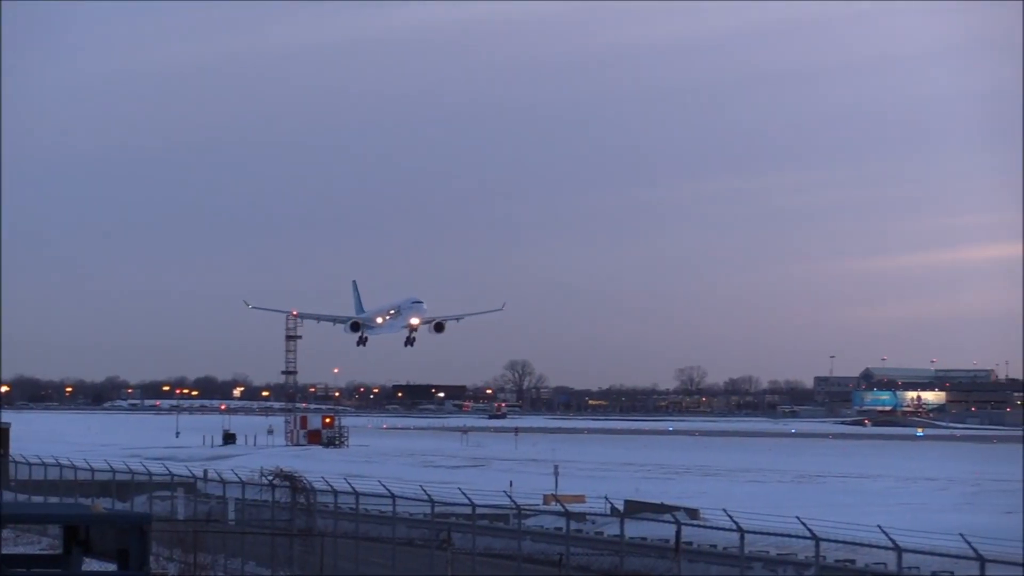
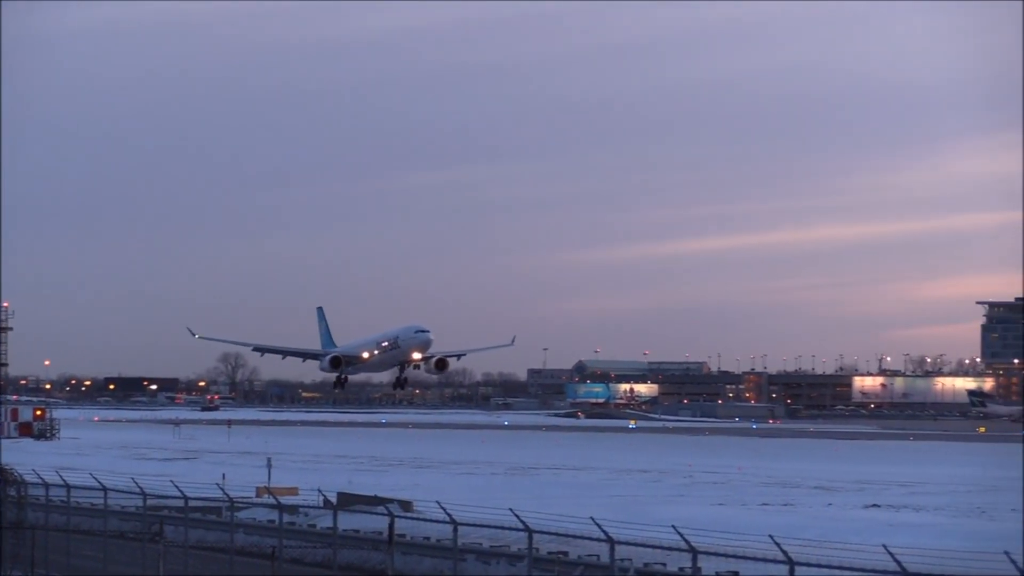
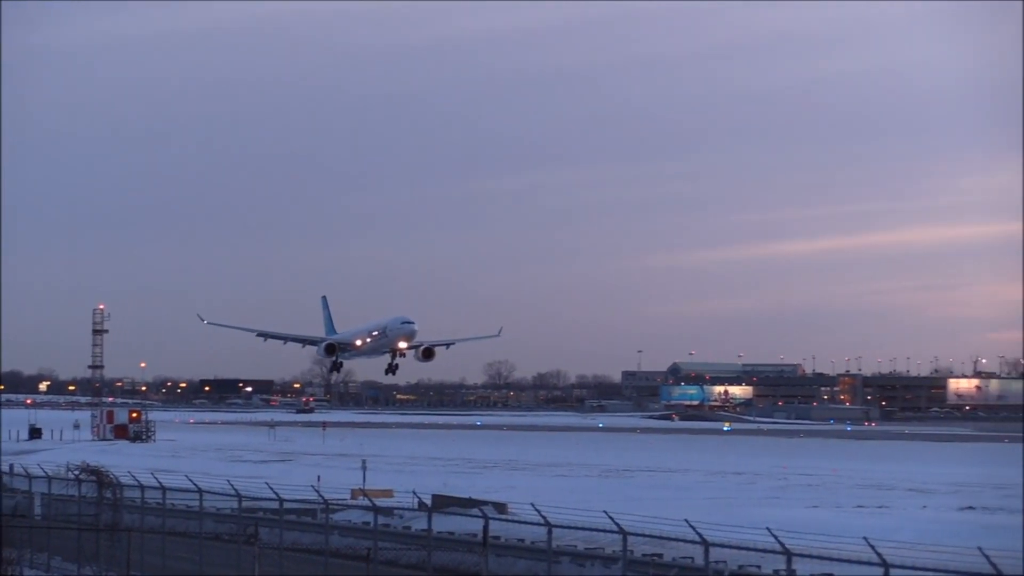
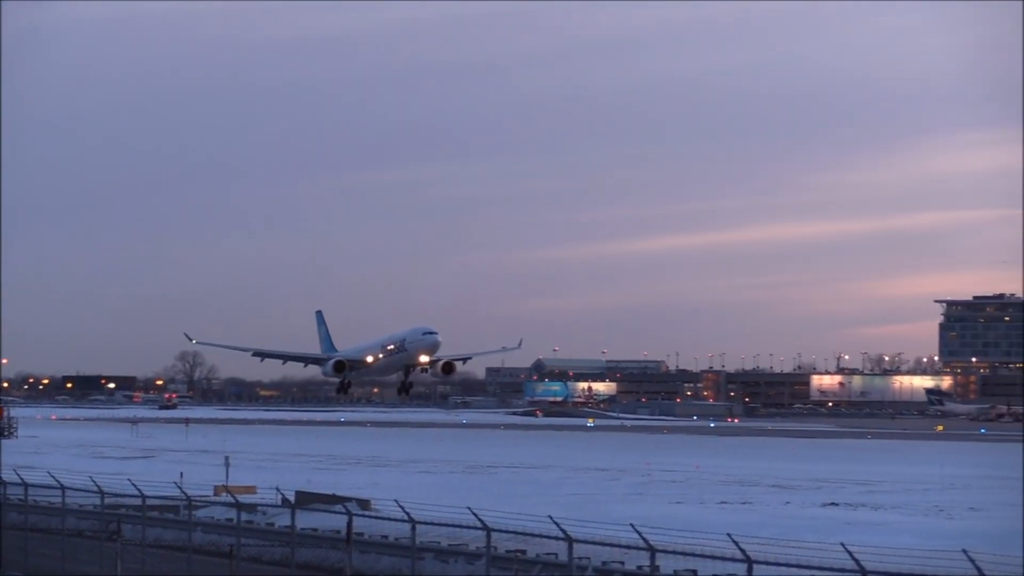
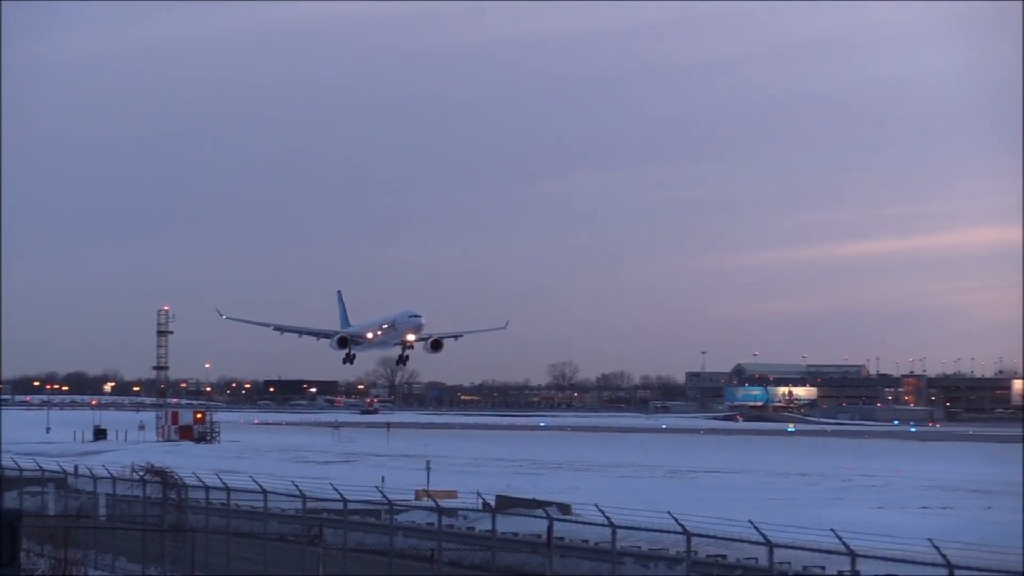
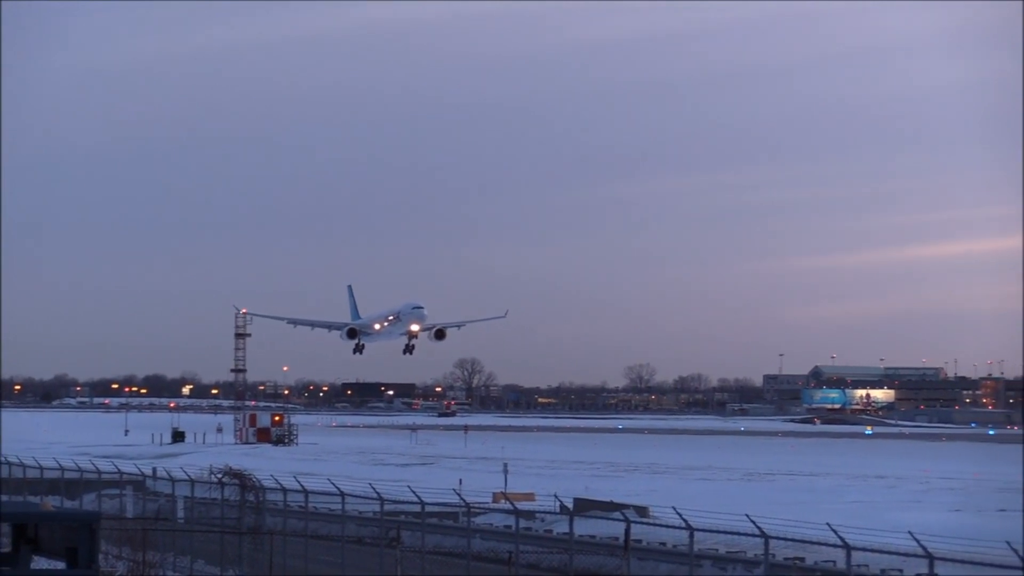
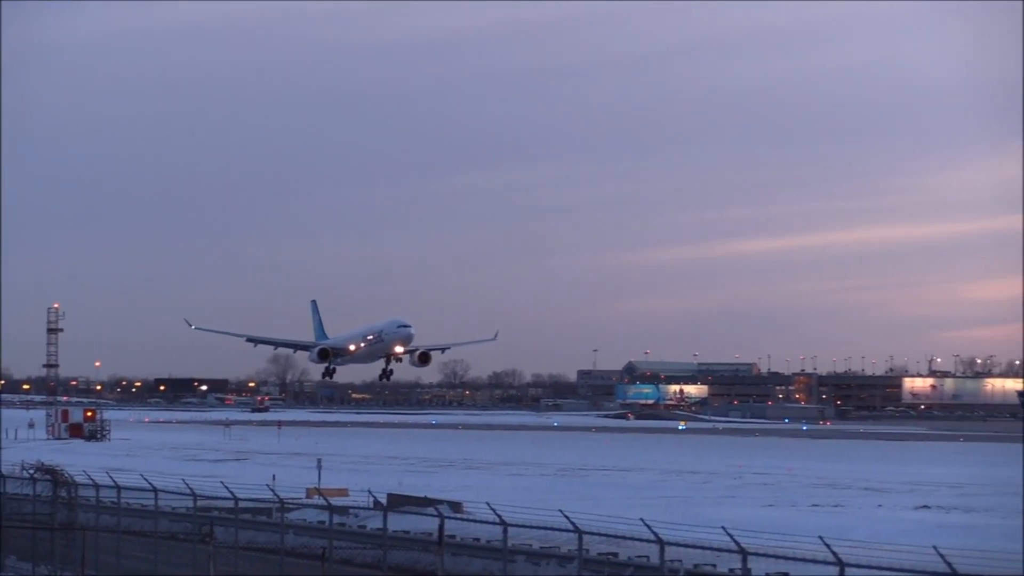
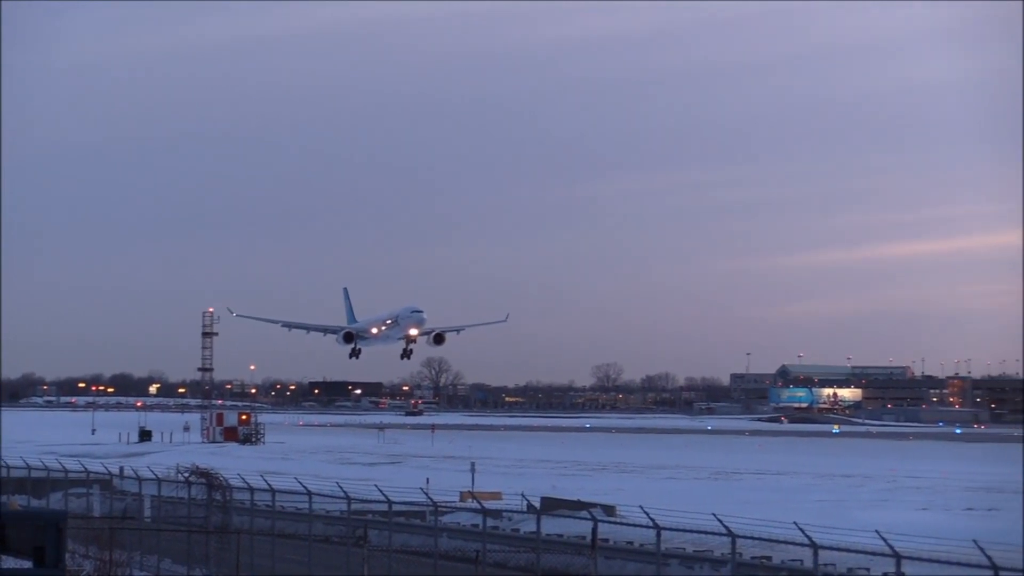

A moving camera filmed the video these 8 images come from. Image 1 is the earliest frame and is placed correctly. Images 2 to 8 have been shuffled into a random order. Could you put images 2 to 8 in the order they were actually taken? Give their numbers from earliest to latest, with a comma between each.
6, 8, 5, 3, 7, 2, 4
